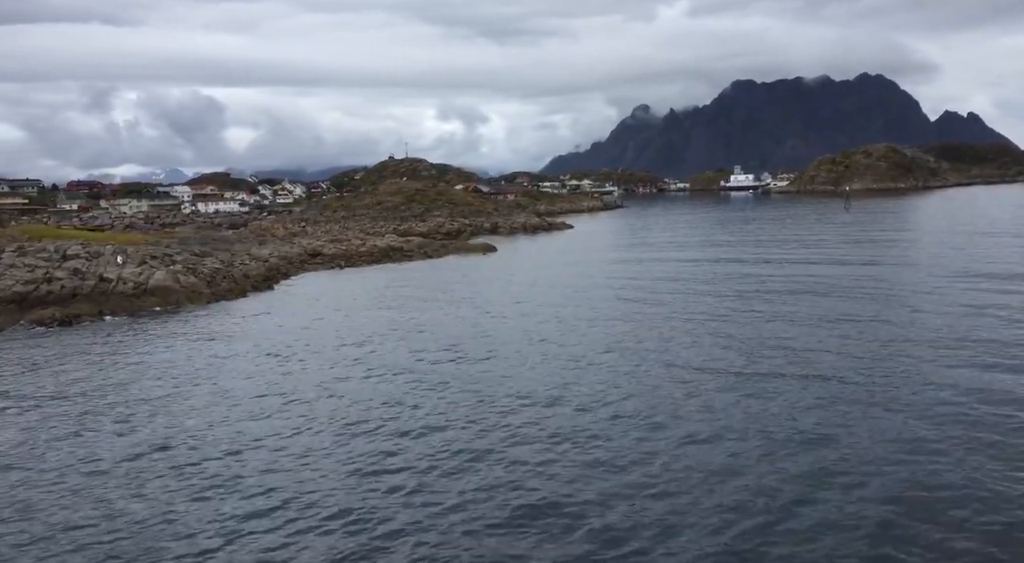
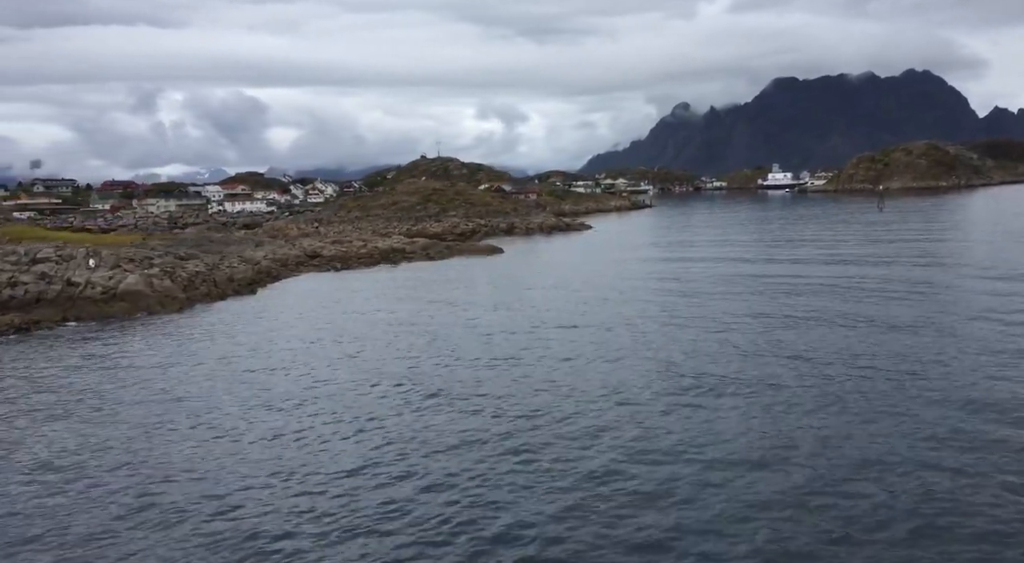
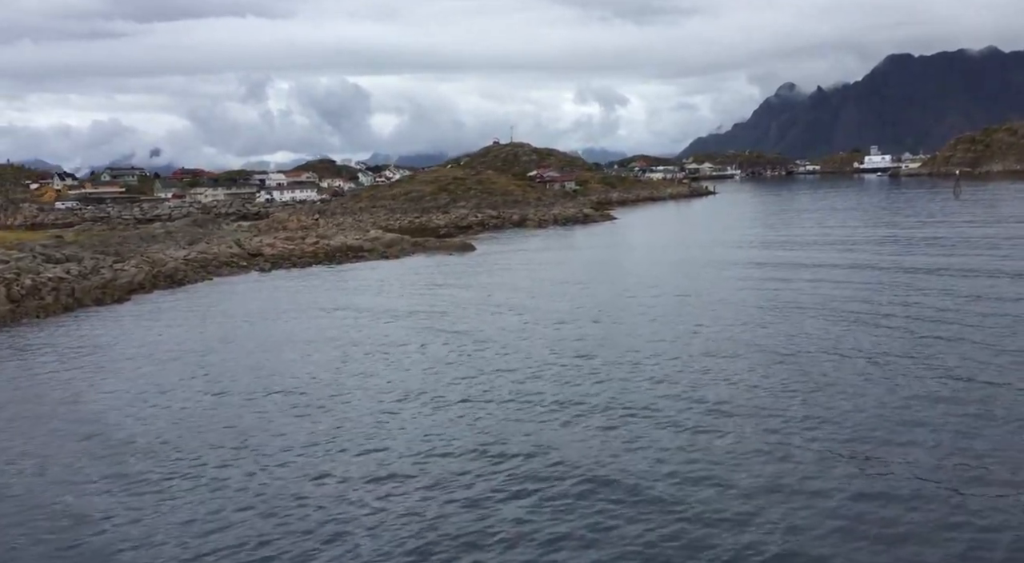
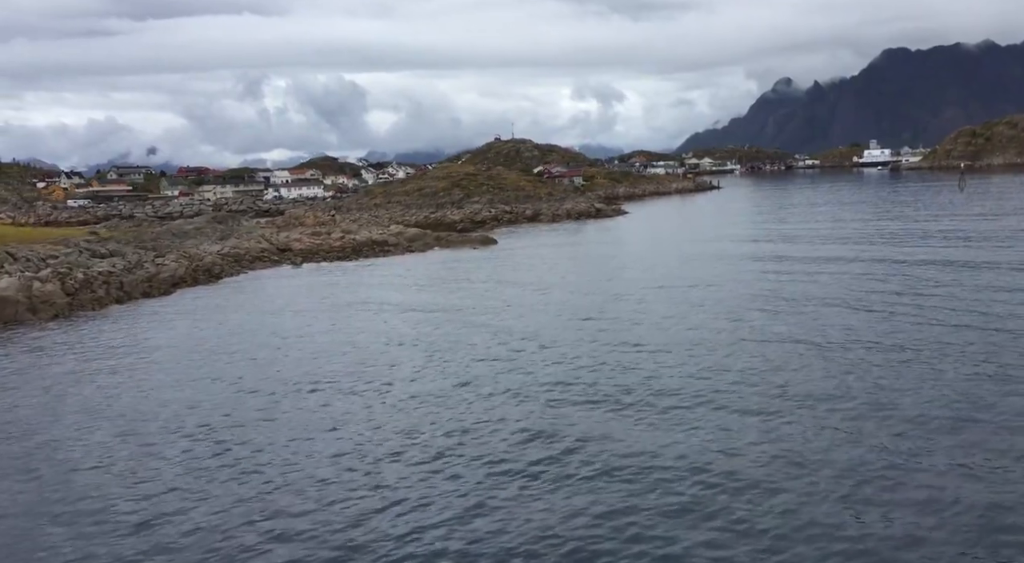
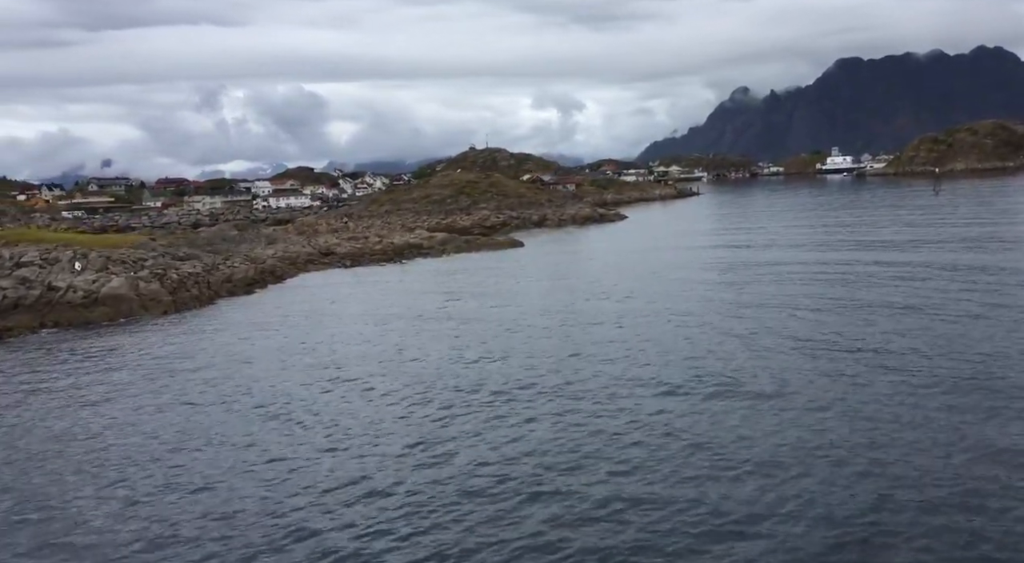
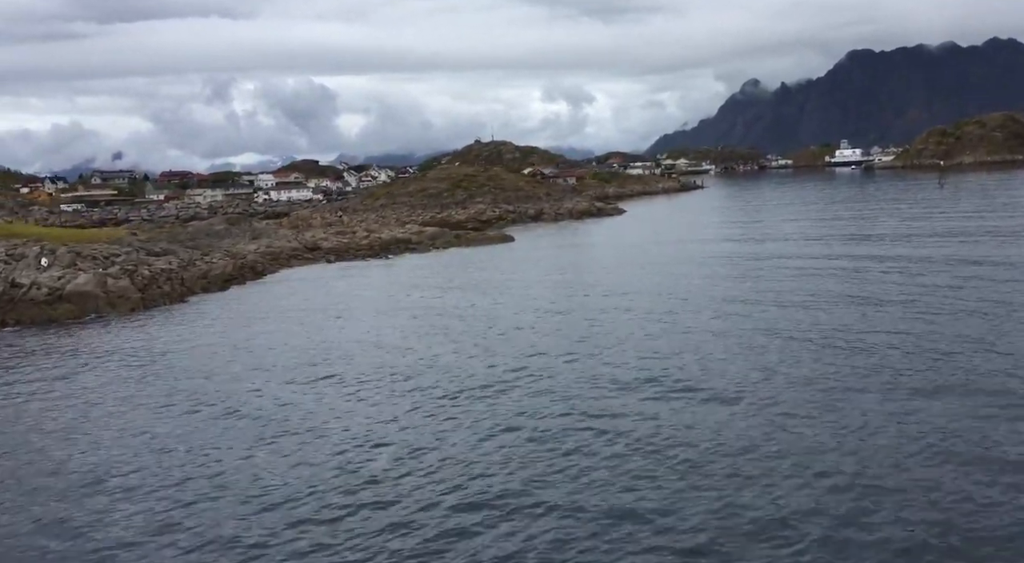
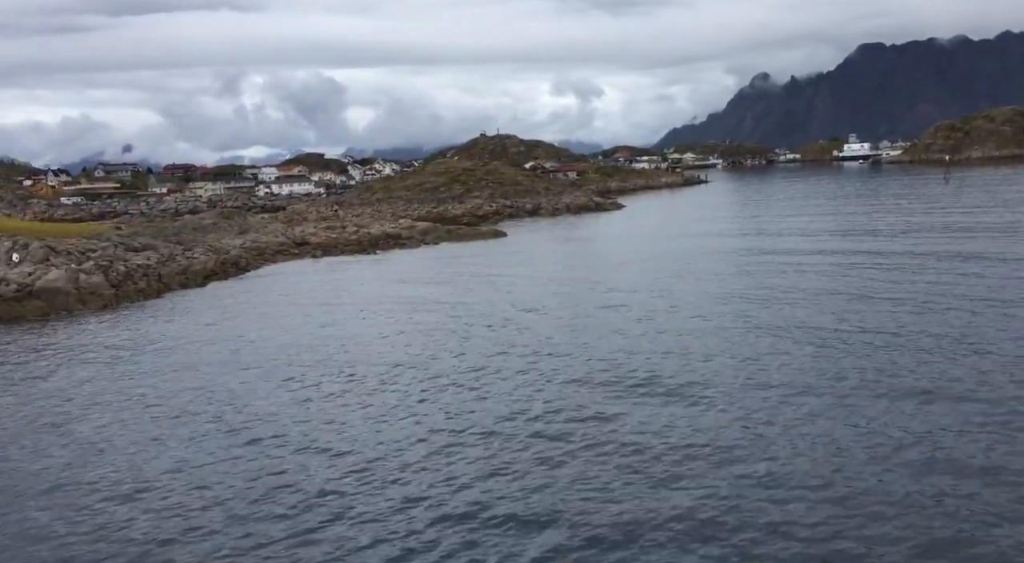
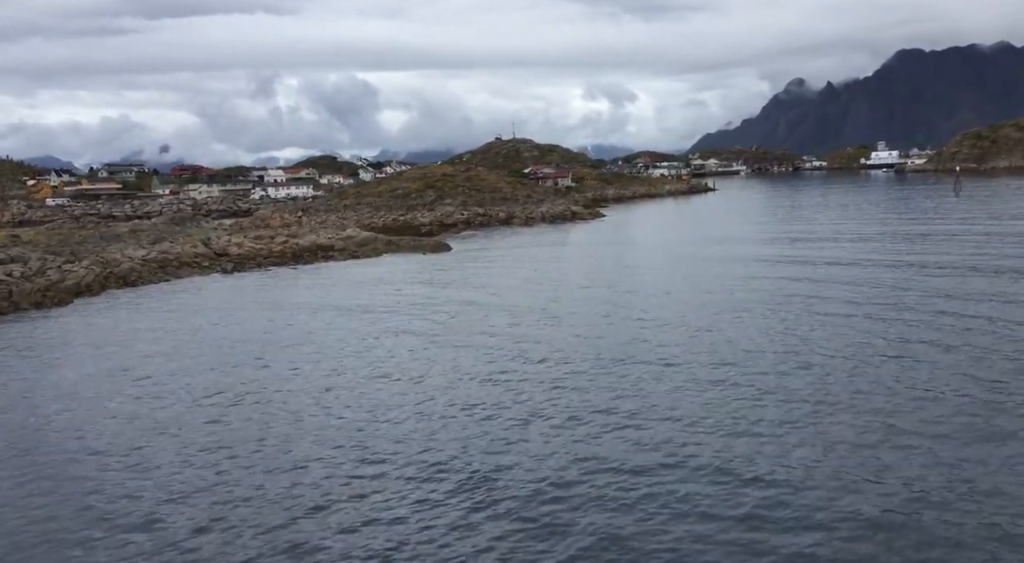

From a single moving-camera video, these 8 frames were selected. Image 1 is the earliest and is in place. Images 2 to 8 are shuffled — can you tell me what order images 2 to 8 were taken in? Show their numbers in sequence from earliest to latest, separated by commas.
2, 5, 6, 7, 4, 3, 8
